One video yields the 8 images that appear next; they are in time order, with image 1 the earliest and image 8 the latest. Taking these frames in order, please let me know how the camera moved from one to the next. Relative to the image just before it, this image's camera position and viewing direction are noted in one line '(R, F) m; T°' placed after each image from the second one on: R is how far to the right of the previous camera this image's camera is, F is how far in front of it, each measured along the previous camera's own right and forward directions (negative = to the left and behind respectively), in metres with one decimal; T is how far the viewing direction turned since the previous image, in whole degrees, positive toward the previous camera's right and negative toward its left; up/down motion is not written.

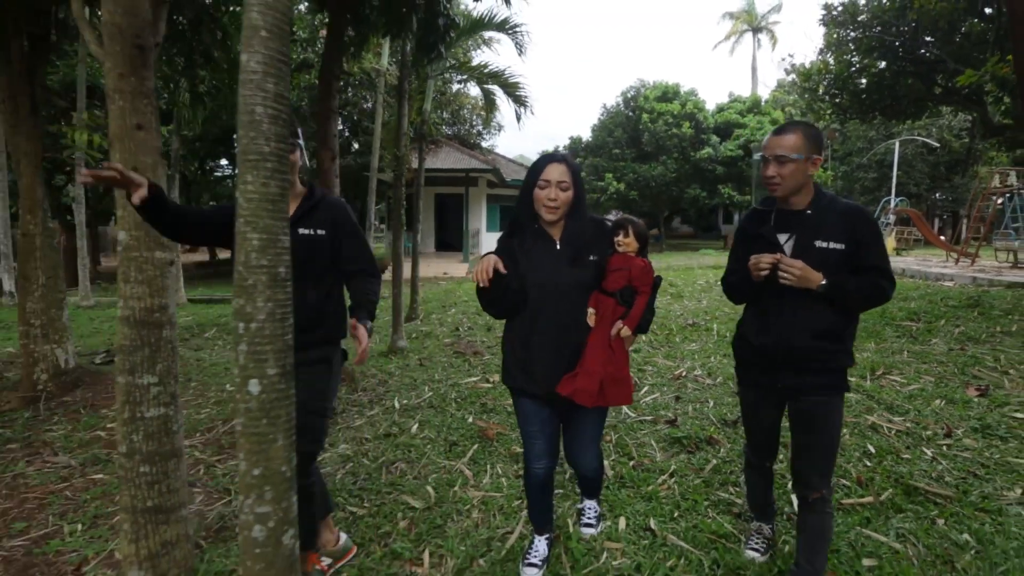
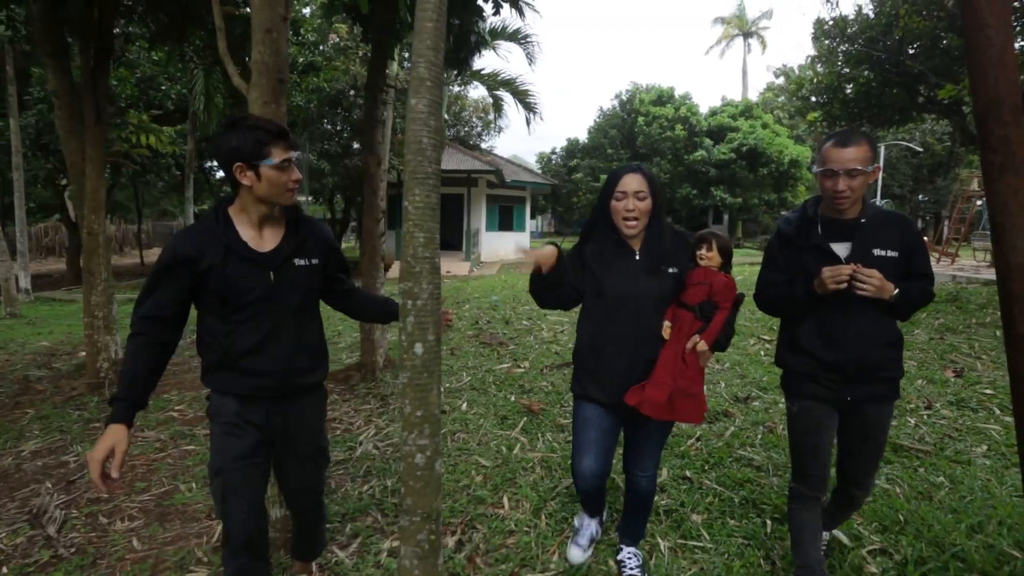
(-0.4, -0.5) m; +1°
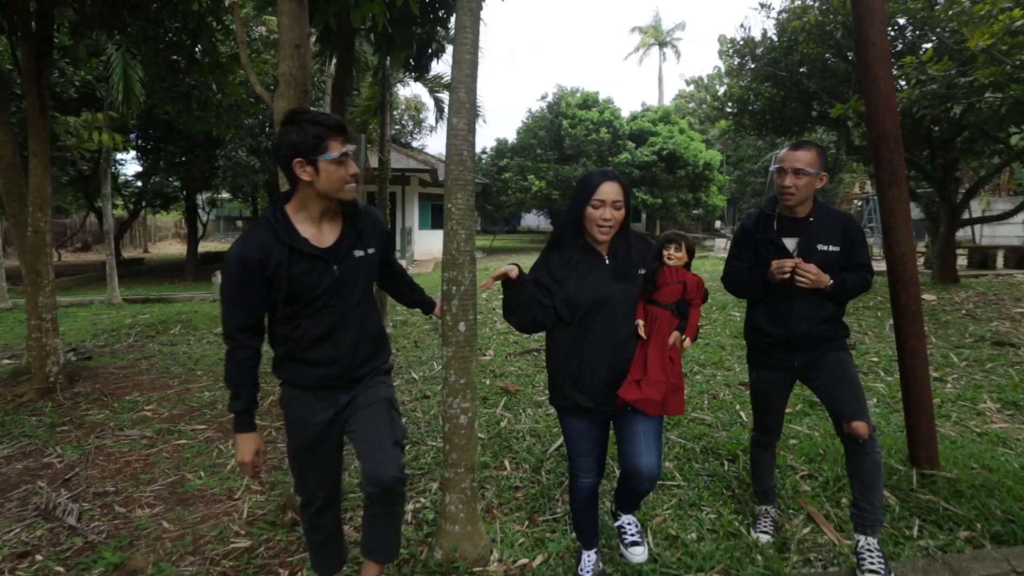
(-0.5, -0.4) m; +8°
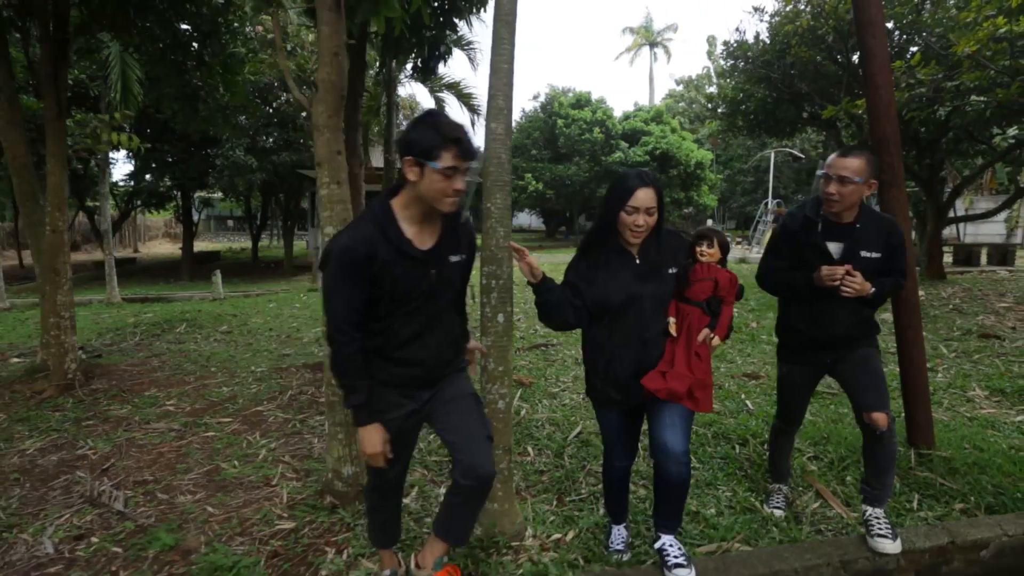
(-0.2, -0.2) m; +1°
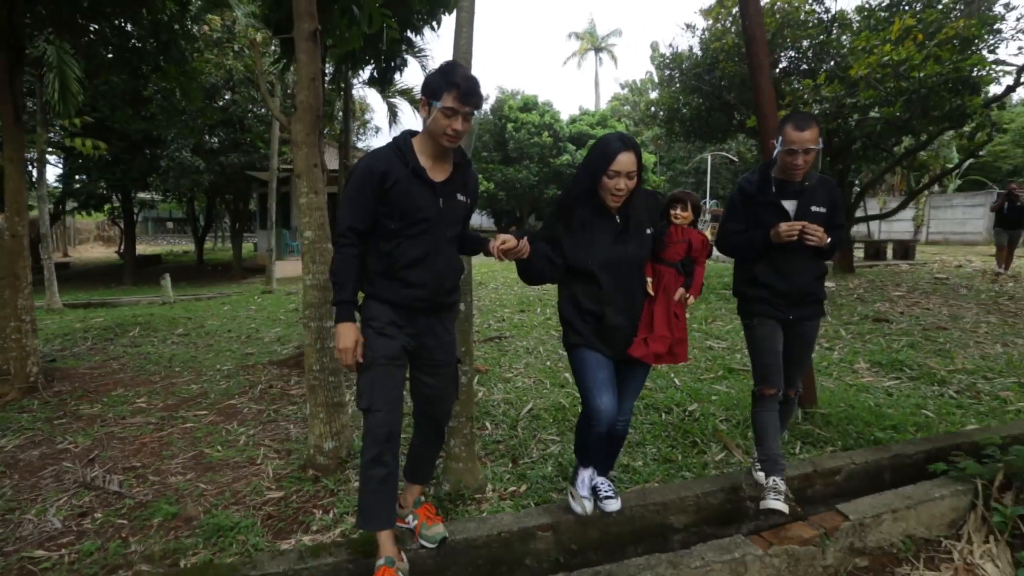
(0.0, -0.5) m; +5°
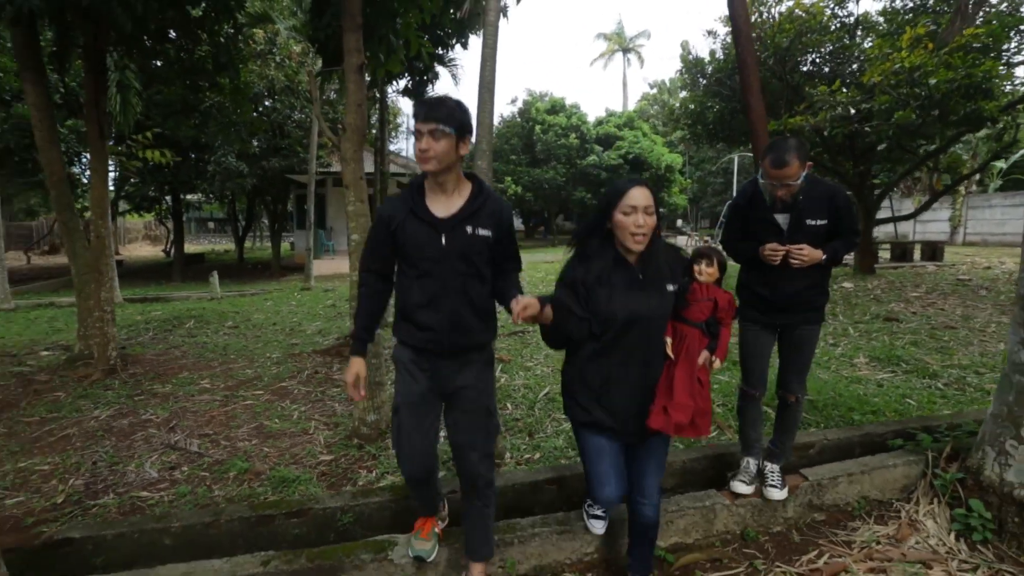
(+0.1, -0.5) m; -3°
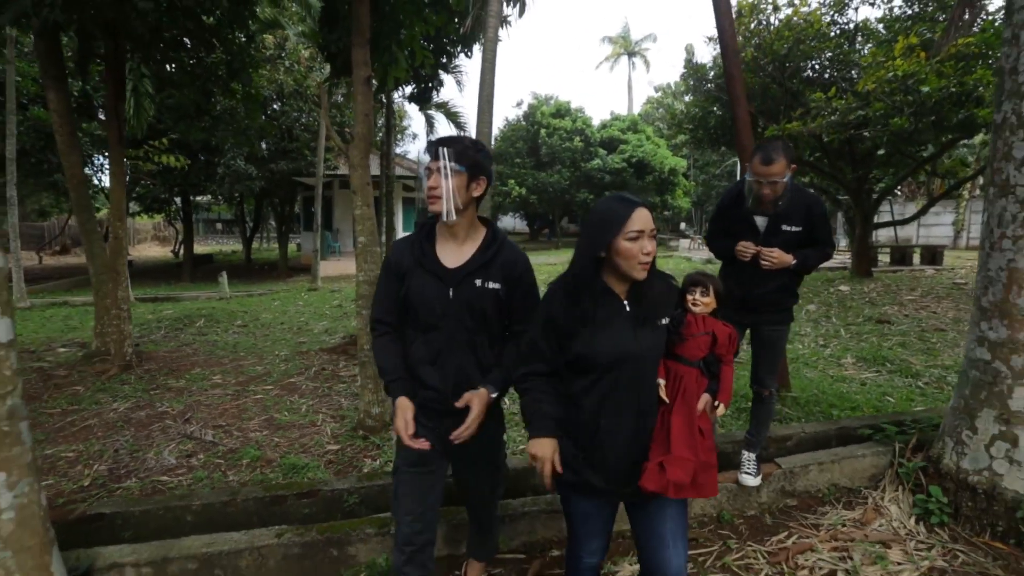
(+0.1, -0.2) m; -1°
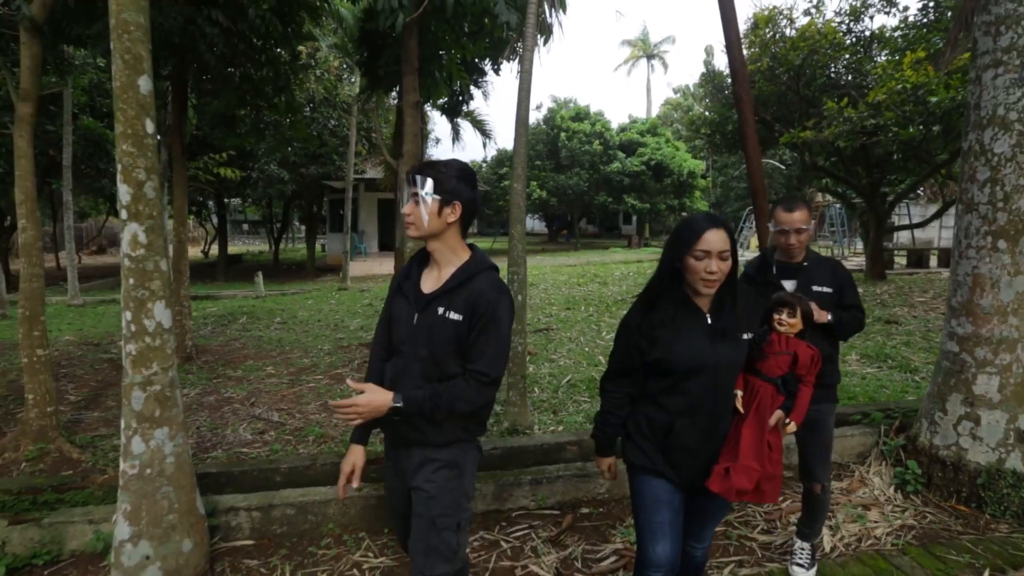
(-0.1, -0.5) m; -2°
